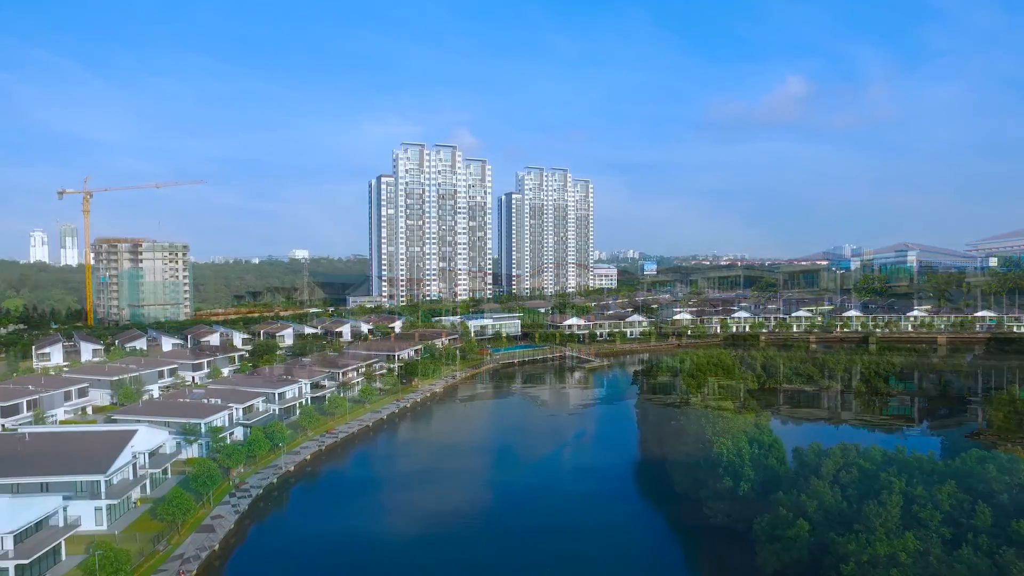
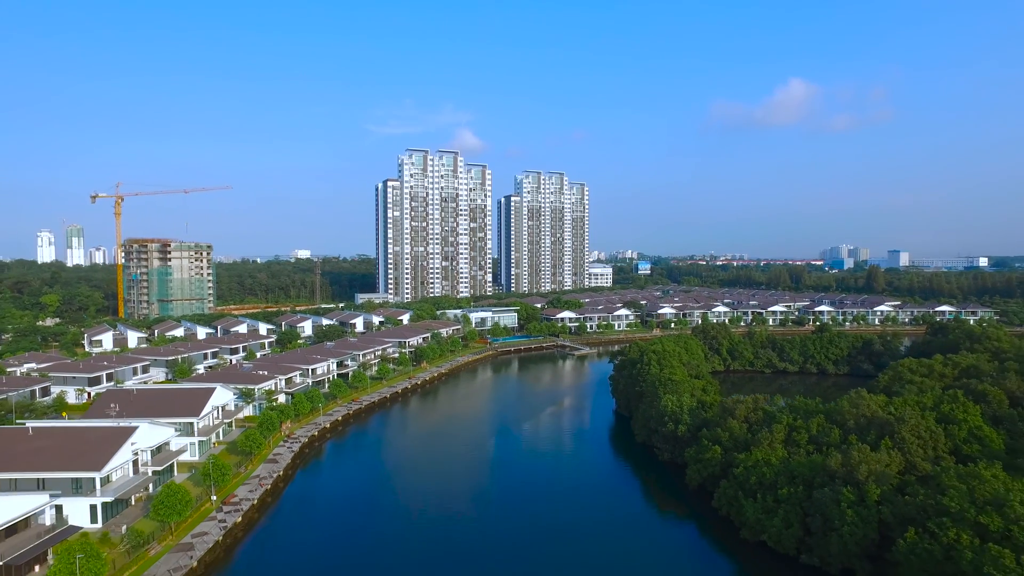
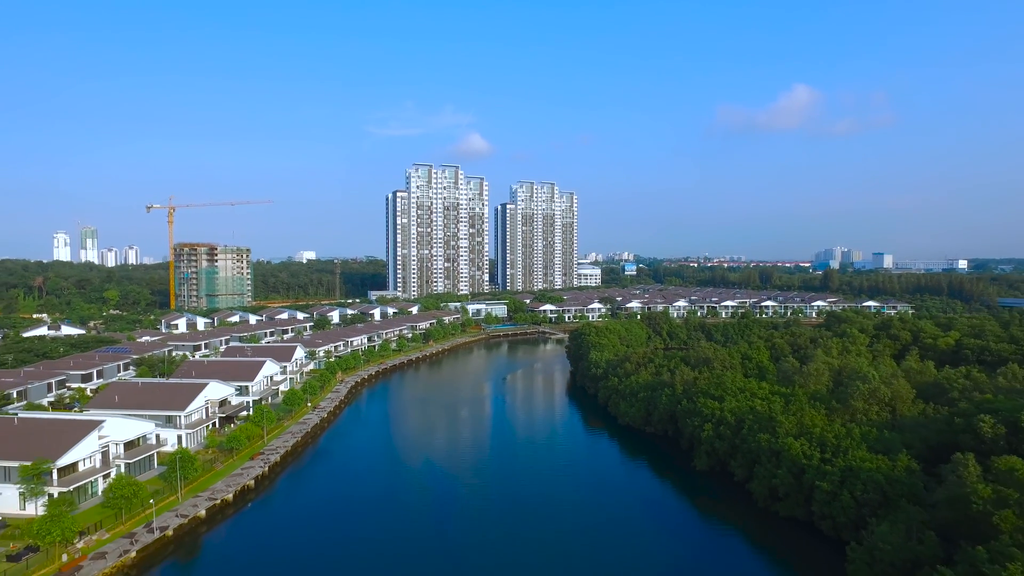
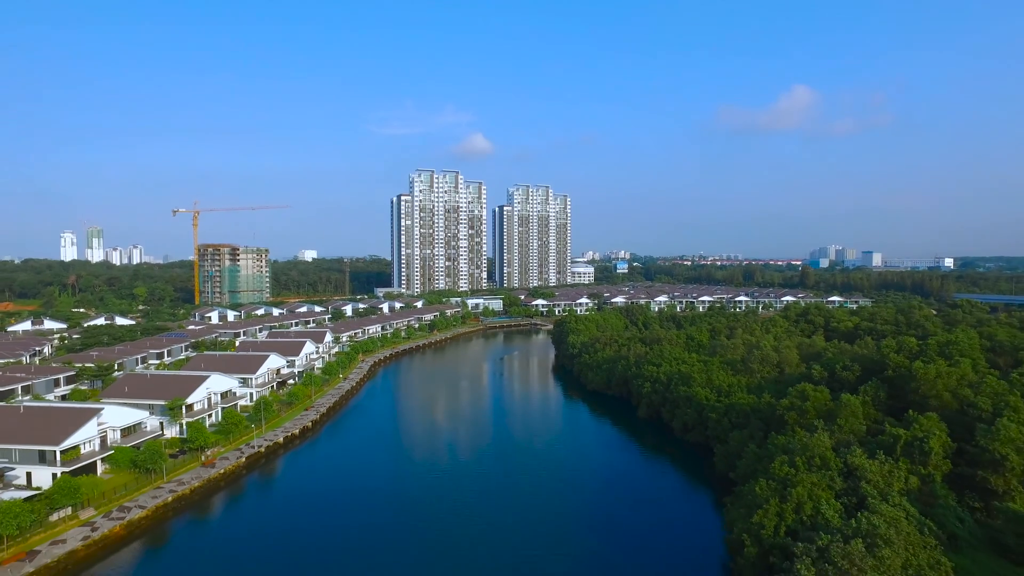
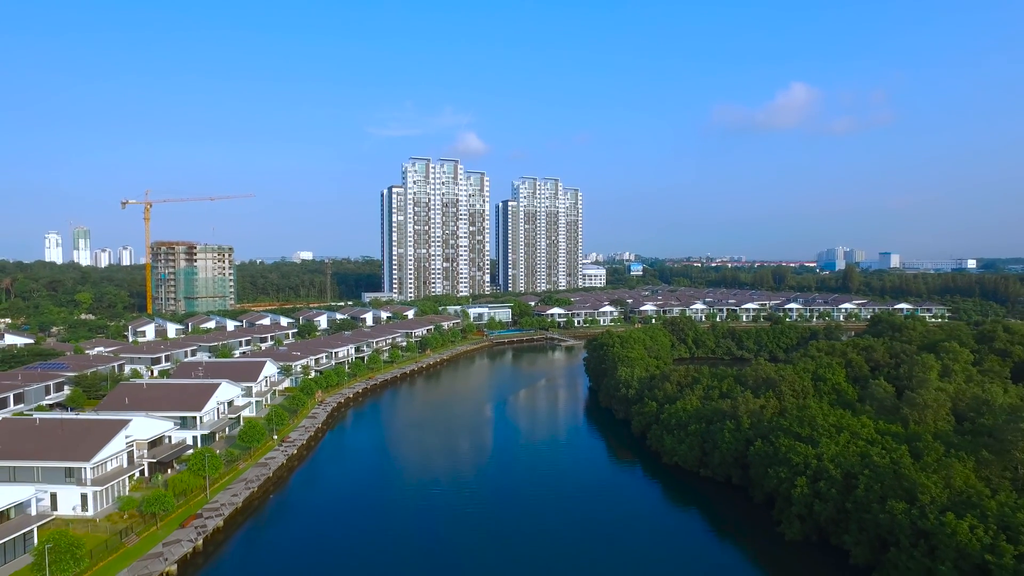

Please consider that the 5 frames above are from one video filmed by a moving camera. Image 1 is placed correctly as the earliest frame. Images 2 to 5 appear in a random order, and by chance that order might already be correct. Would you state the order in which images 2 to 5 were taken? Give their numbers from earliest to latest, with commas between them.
2, 5, 3, 4
